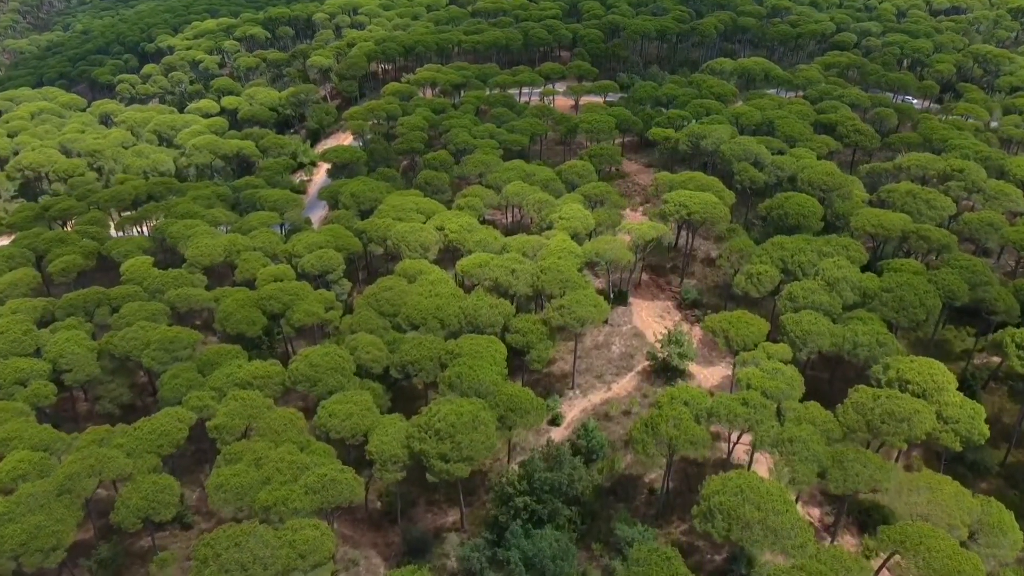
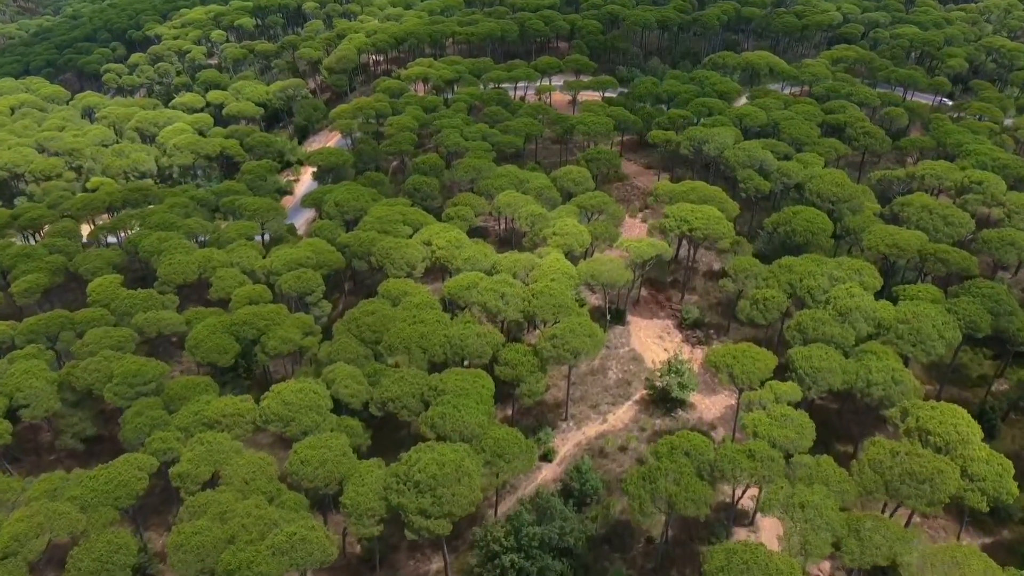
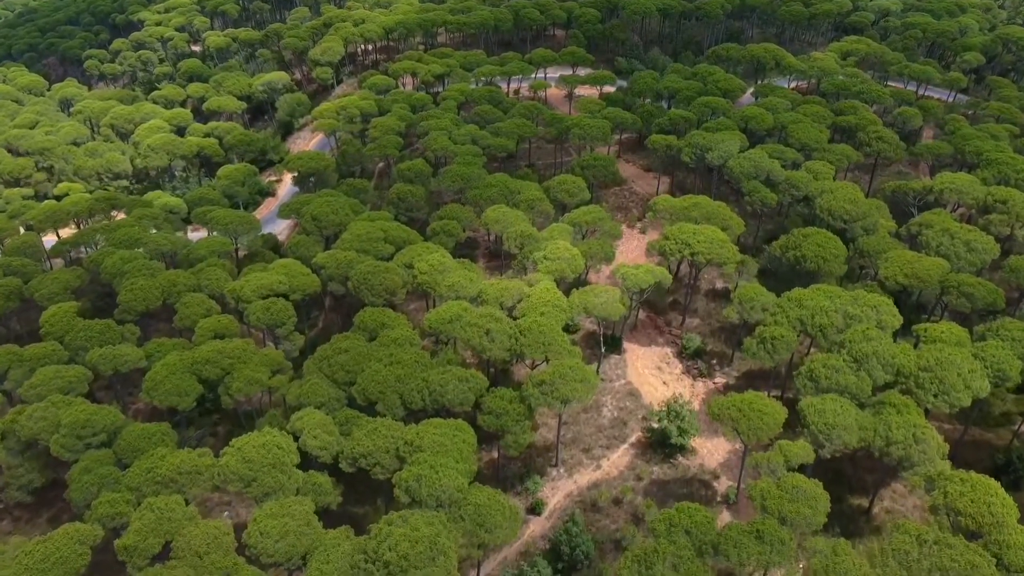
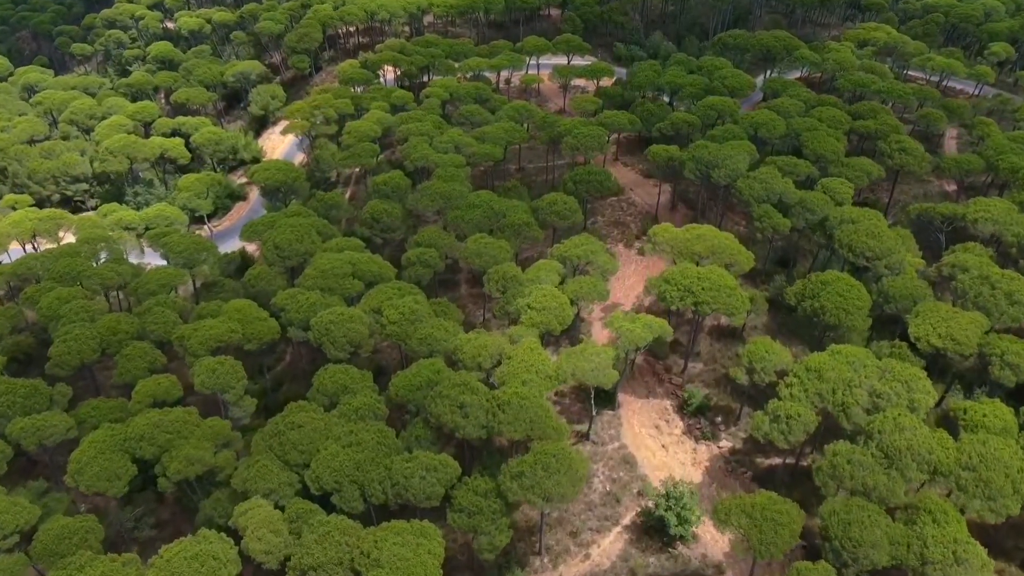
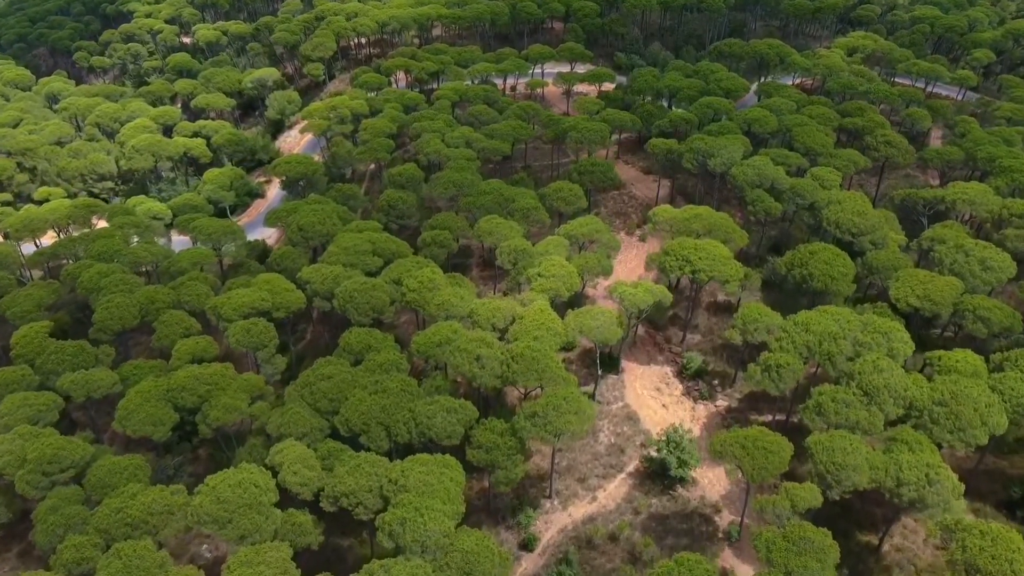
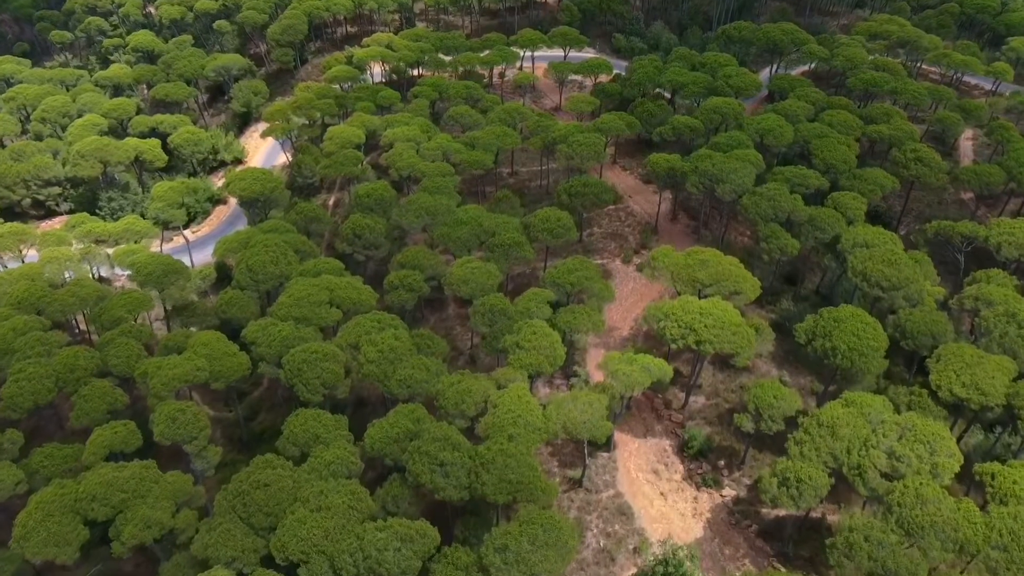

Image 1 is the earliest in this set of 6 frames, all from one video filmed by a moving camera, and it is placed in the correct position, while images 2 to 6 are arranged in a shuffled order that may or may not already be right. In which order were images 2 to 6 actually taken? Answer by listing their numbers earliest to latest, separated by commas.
2, 3, 5, 4, 6
